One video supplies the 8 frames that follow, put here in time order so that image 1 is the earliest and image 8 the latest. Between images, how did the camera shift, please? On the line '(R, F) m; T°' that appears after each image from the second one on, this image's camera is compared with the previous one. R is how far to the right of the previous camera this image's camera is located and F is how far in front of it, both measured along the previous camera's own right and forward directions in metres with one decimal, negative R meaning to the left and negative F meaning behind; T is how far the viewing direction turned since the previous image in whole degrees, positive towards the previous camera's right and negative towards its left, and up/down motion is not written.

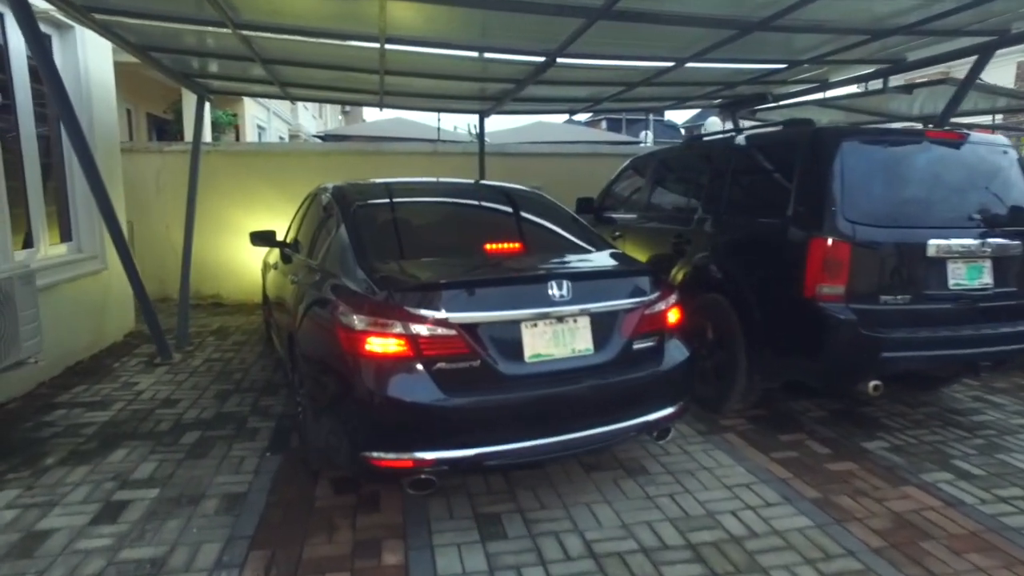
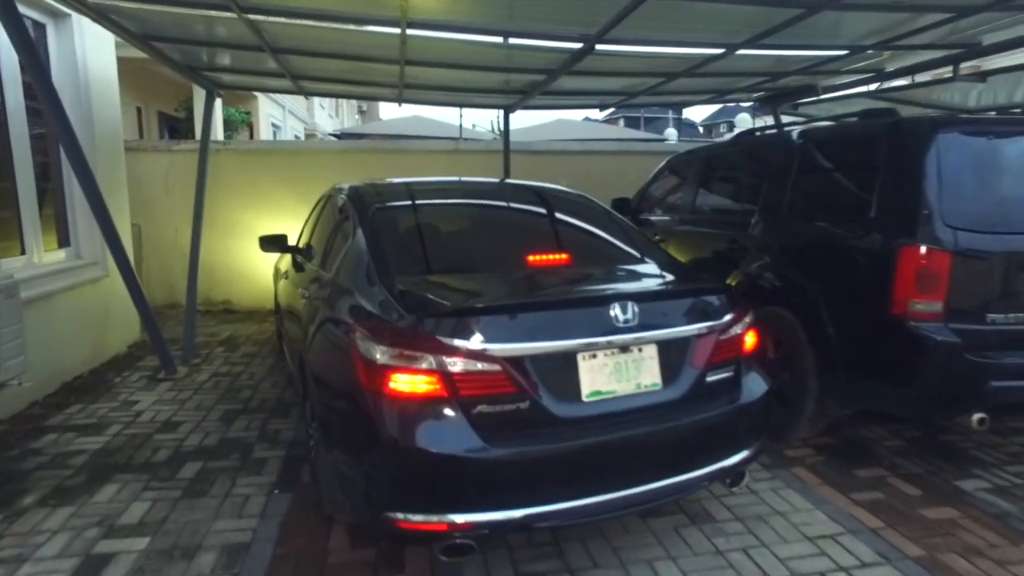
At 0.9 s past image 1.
(-0.1, +0.5) m; -1°
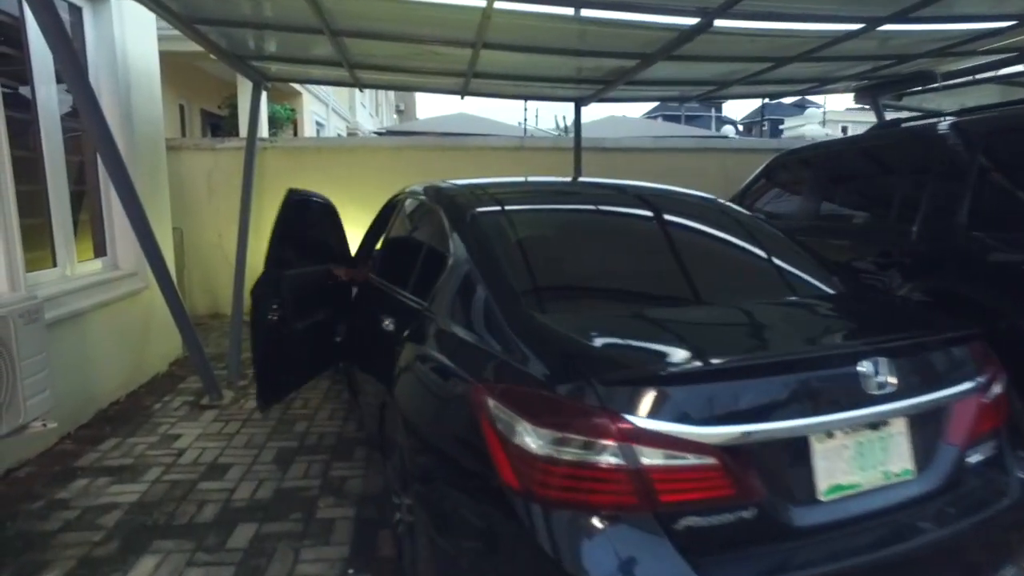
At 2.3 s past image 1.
(-0.4, +0.7) m; -3°
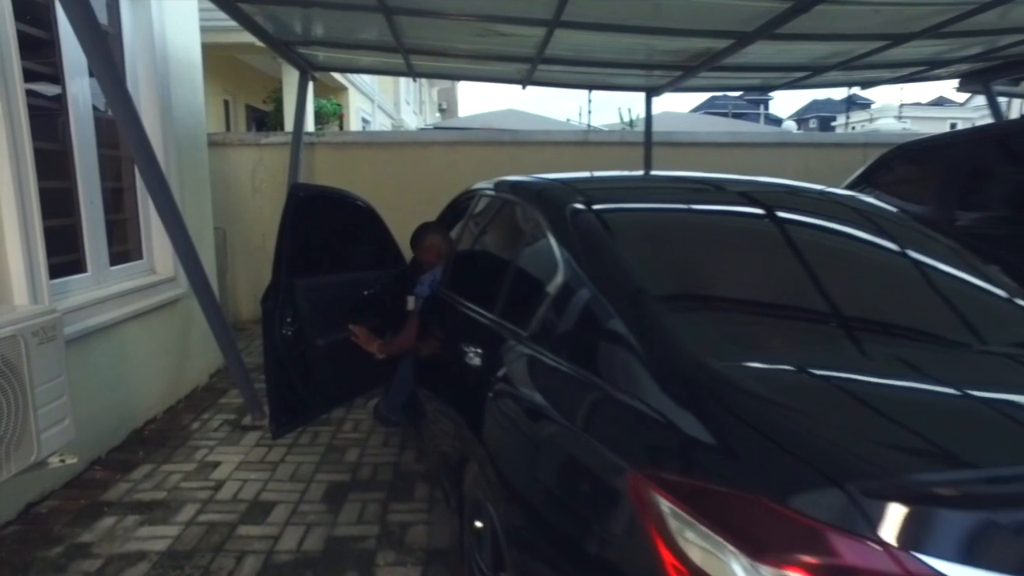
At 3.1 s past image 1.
(-0.3, +0.6) m; -3°
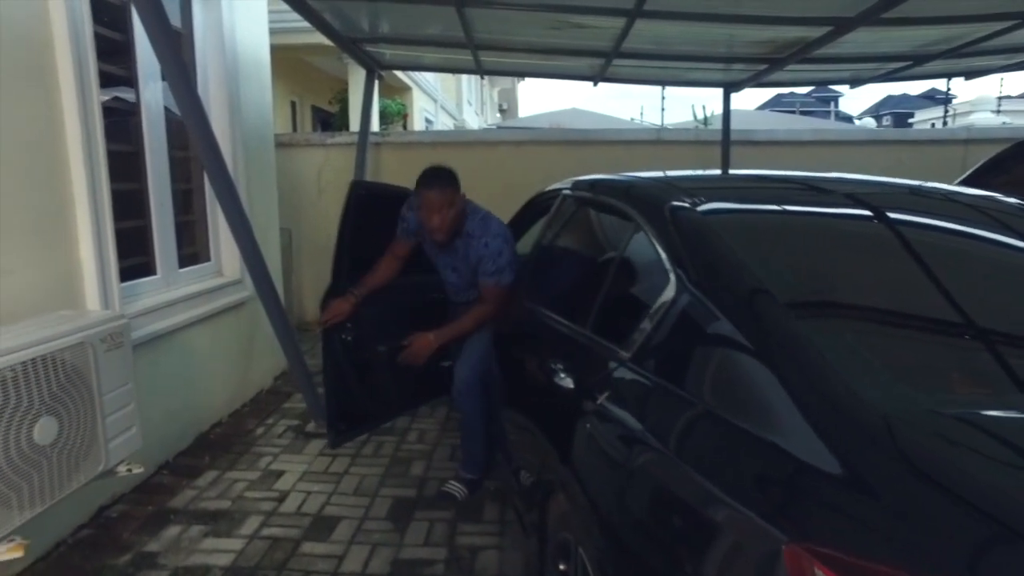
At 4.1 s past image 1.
(-0.1, +0.2) m; -5°
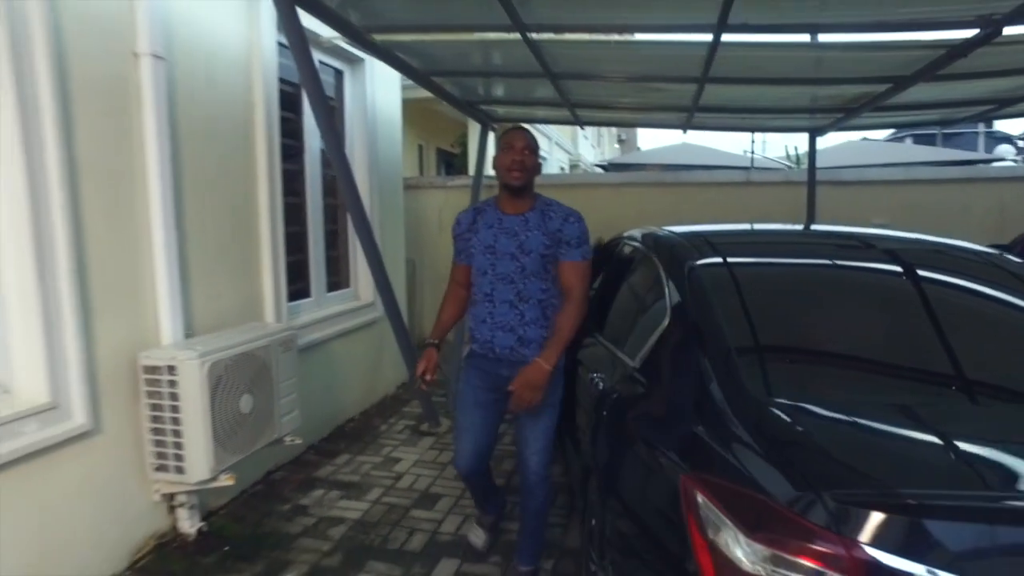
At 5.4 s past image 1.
(+0.3, -0.7) m; -11°
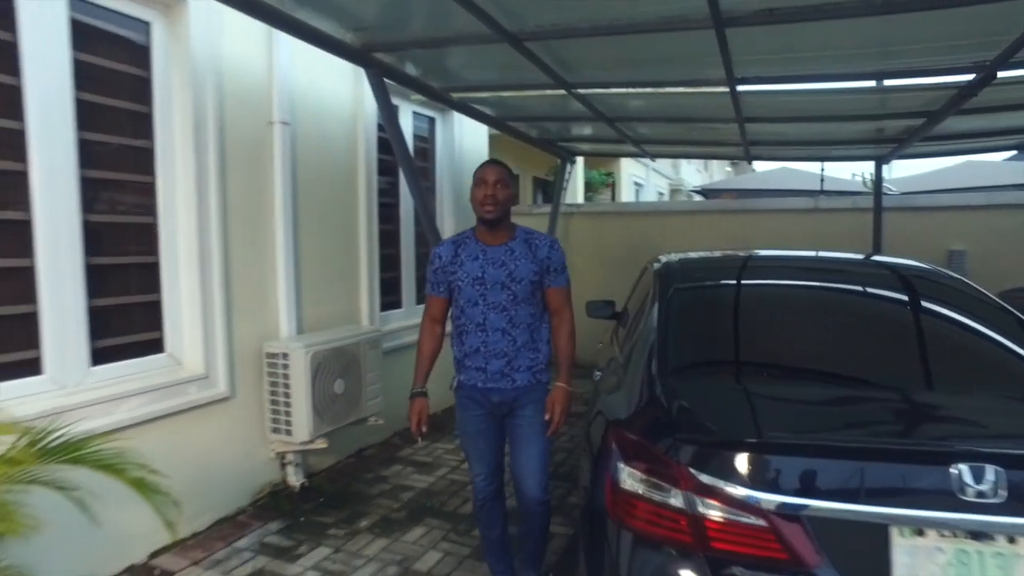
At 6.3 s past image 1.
(+0.5, -0.7) m; -10°
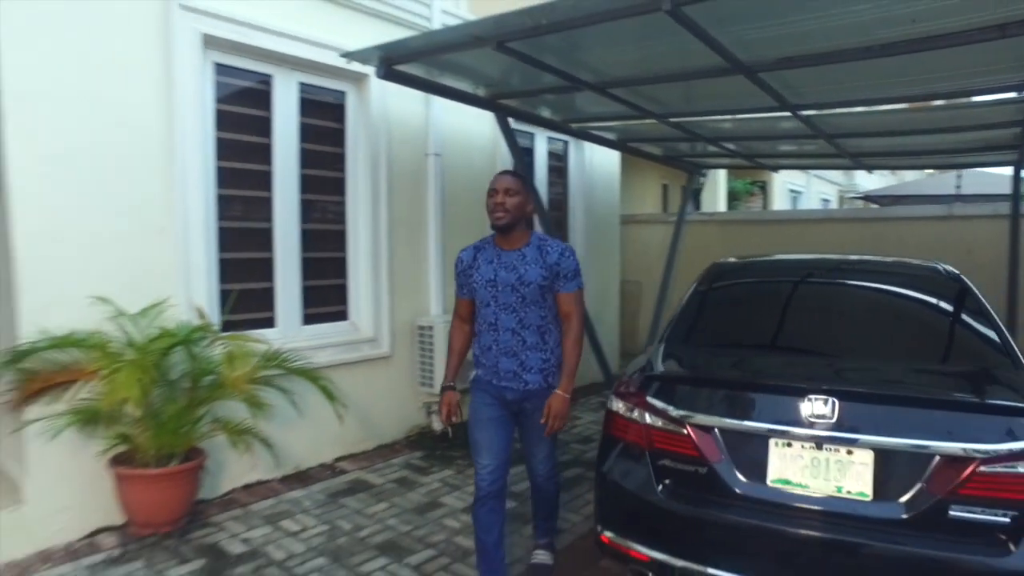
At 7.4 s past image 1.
(+0.7, -1.0) m; -16°
